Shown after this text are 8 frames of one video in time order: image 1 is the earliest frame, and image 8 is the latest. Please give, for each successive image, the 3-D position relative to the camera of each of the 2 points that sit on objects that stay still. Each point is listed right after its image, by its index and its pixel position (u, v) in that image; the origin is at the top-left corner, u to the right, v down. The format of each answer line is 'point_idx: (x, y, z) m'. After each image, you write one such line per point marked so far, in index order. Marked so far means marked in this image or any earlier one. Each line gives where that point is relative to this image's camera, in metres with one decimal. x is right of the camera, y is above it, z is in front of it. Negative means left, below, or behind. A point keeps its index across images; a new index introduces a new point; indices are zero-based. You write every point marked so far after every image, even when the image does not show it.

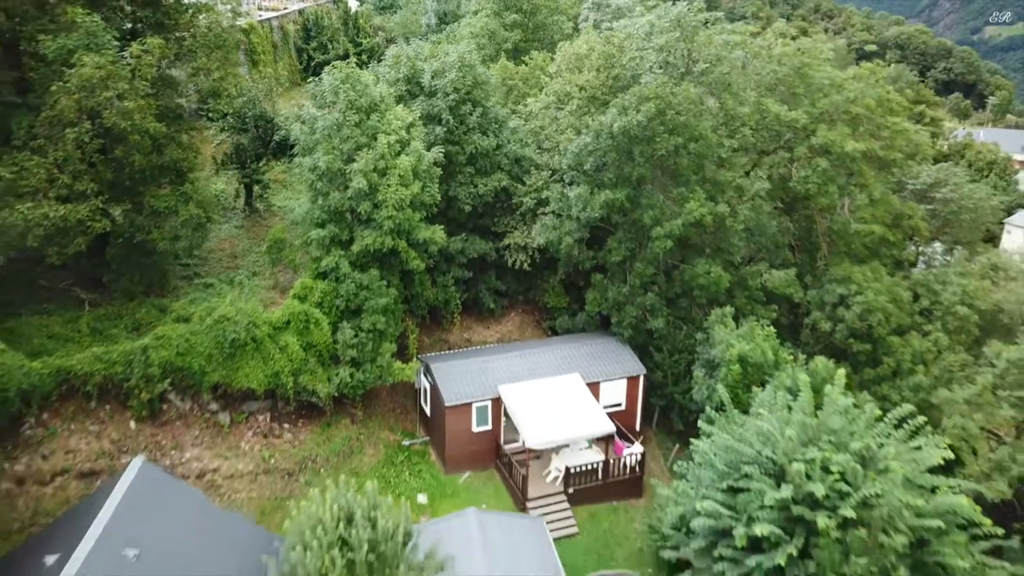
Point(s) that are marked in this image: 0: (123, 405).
0: (-7.6, -2.3, +16.9) m
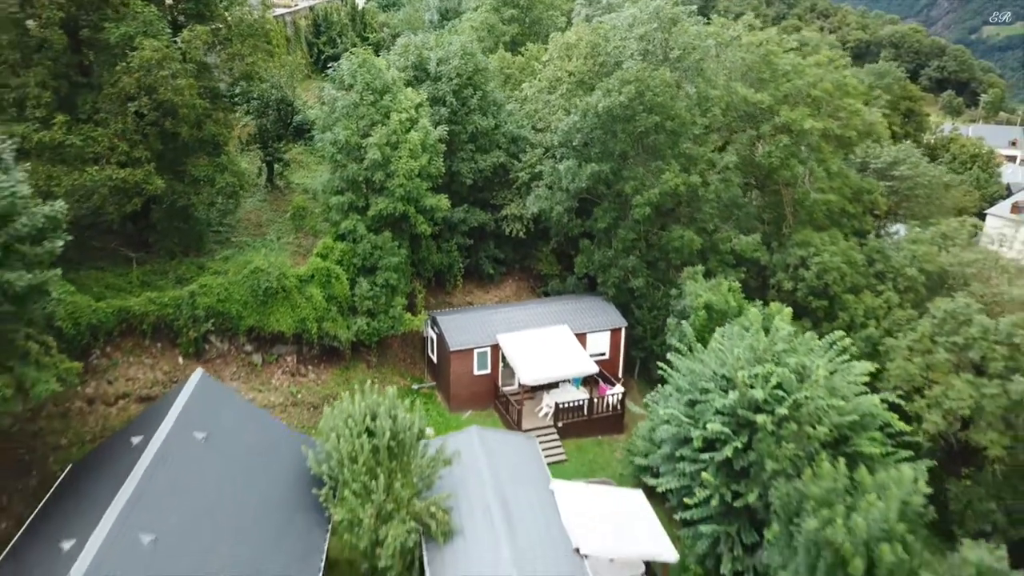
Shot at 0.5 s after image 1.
0: (-7.7, -1.3, +19.7) m
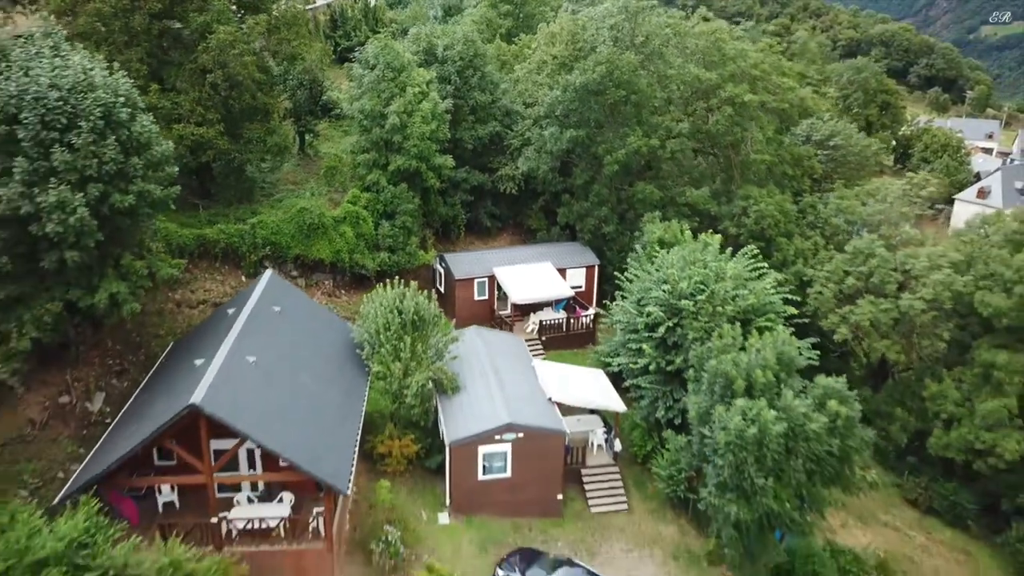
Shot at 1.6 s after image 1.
0: (-7.9, +0.6, +25.0) m
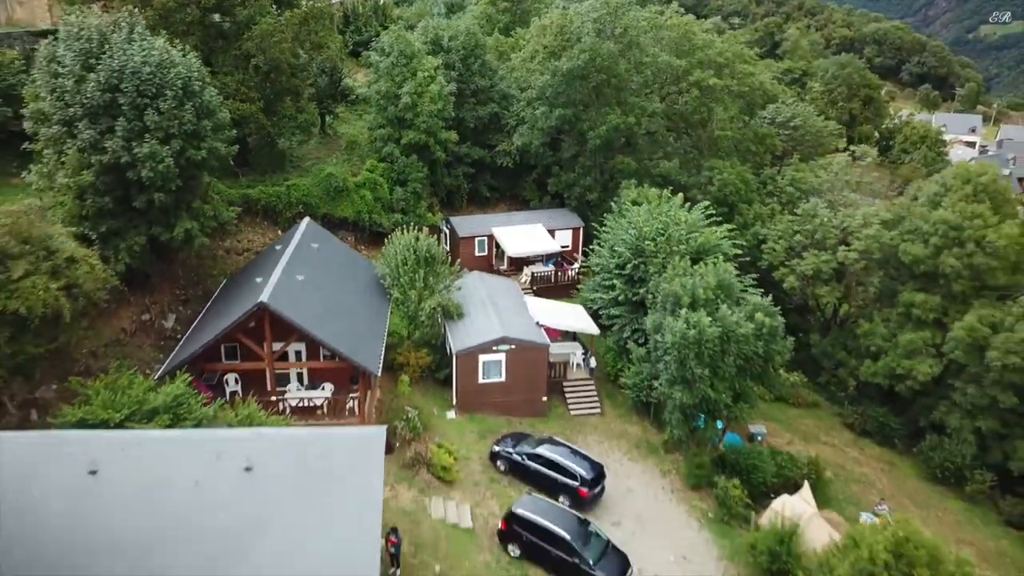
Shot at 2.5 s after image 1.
0: (-8.1, +2.2, +29.6) m
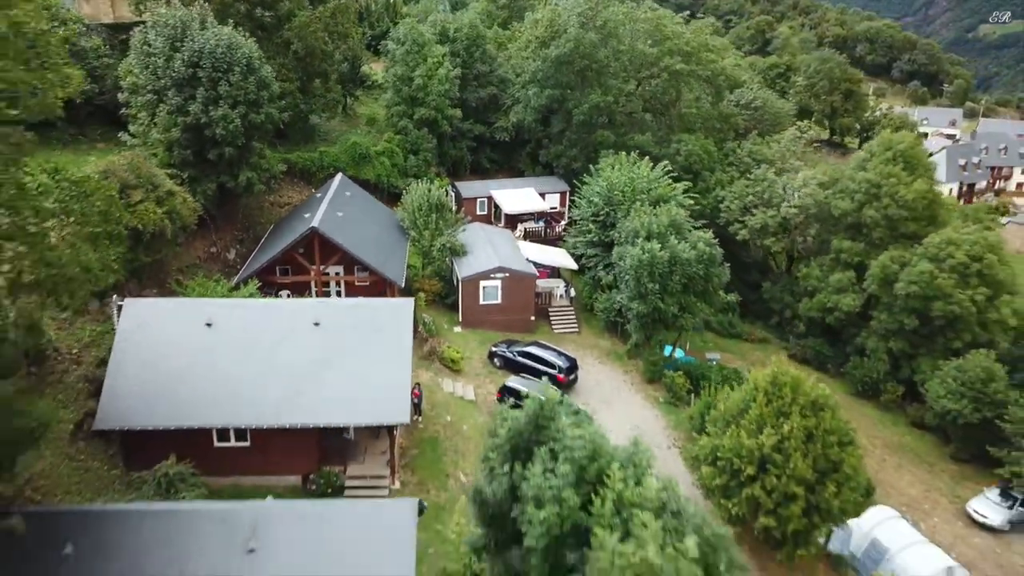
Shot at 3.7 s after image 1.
0: (-8.2, +4.3, +35.4) m
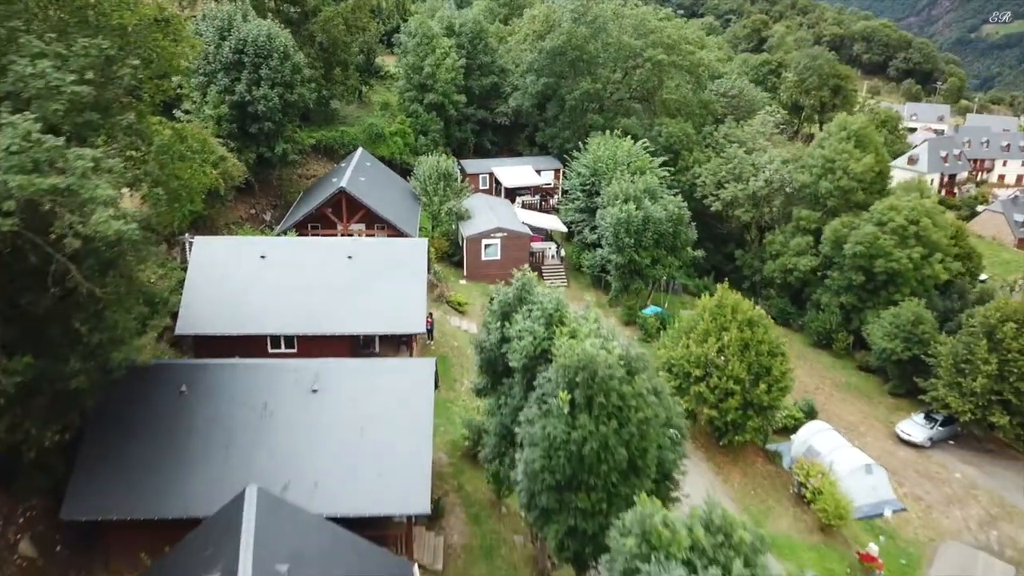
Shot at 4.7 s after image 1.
0: (-8.3, +5.9, +40.0) m
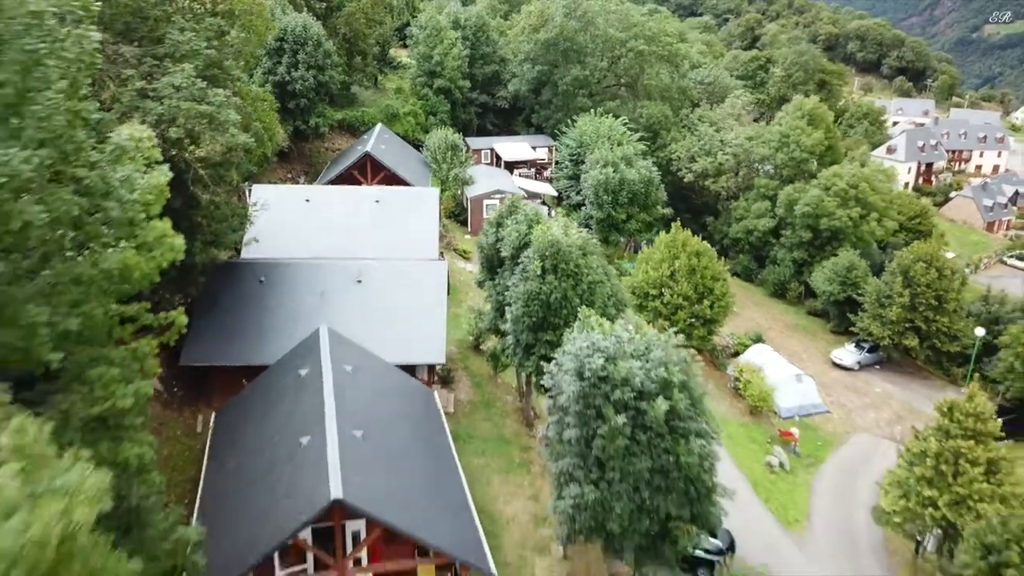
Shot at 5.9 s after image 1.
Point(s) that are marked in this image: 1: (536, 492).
0: (-8.4, +8.0, +46.0) m
1: (+0.5, -4.5, +19.5) m
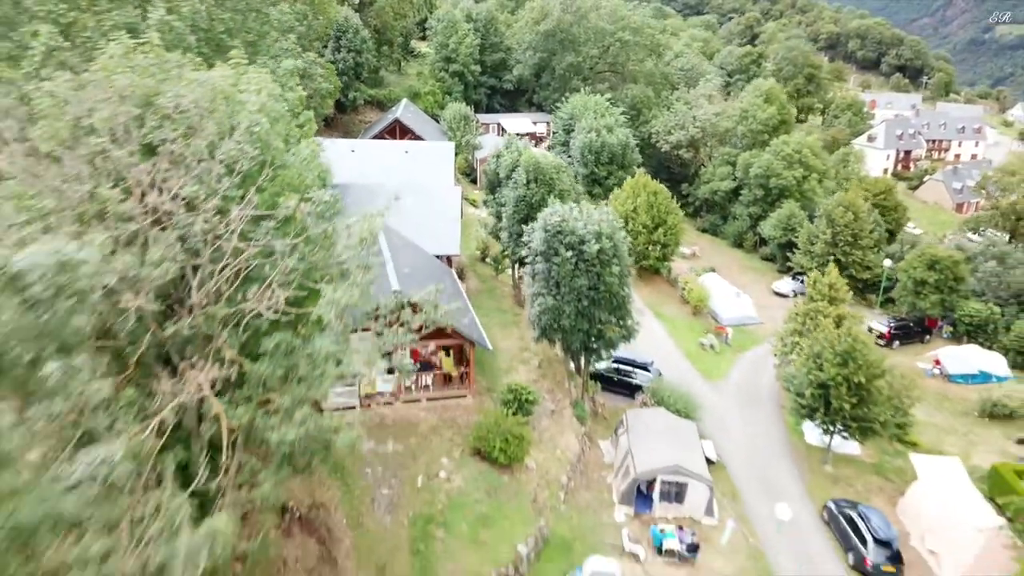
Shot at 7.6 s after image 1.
0: (-8.2, +11.1, +54.5) m
1: (+0.3, -1.5, +27.9) m
